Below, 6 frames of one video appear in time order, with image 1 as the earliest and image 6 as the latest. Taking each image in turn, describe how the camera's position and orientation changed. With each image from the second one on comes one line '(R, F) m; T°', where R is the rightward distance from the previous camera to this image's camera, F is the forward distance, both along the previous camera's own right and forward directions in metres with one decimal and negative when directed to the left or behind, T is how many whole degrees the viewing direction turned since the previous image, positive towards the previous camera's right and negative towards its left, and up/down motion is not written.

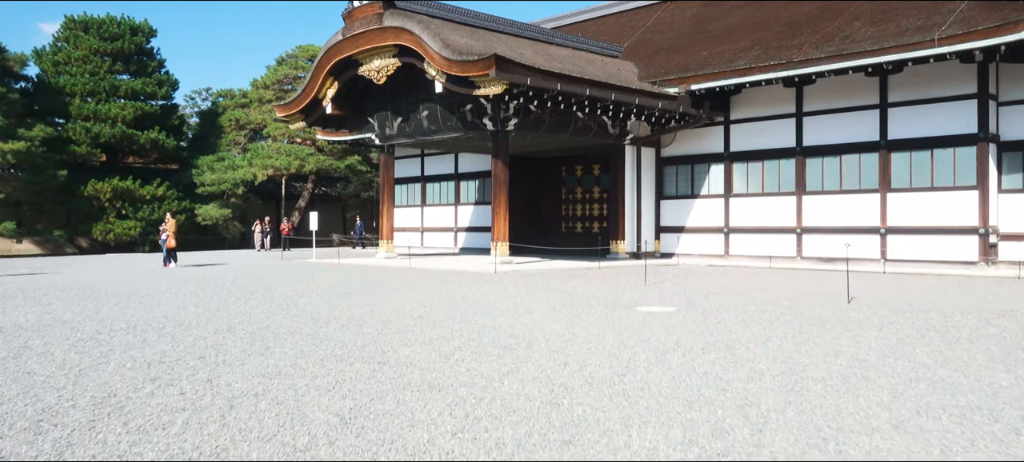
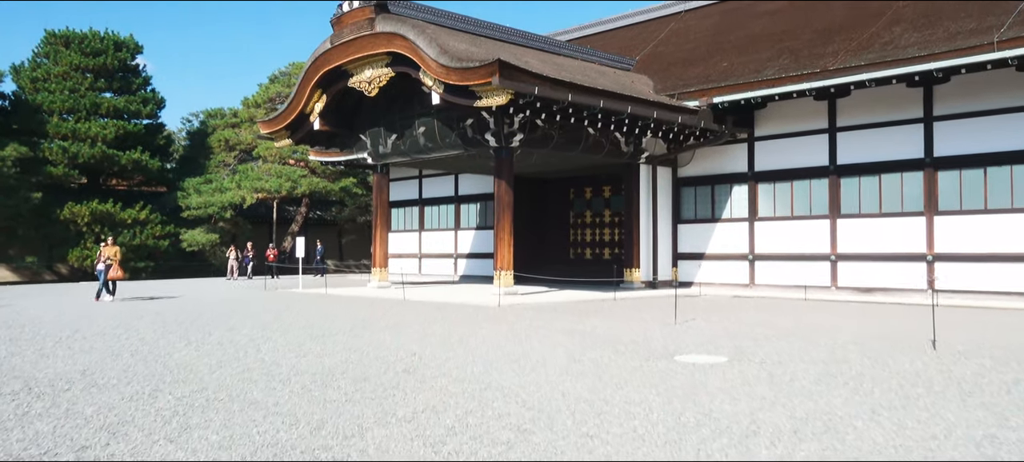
(-0.1, +1.5) m; 0°
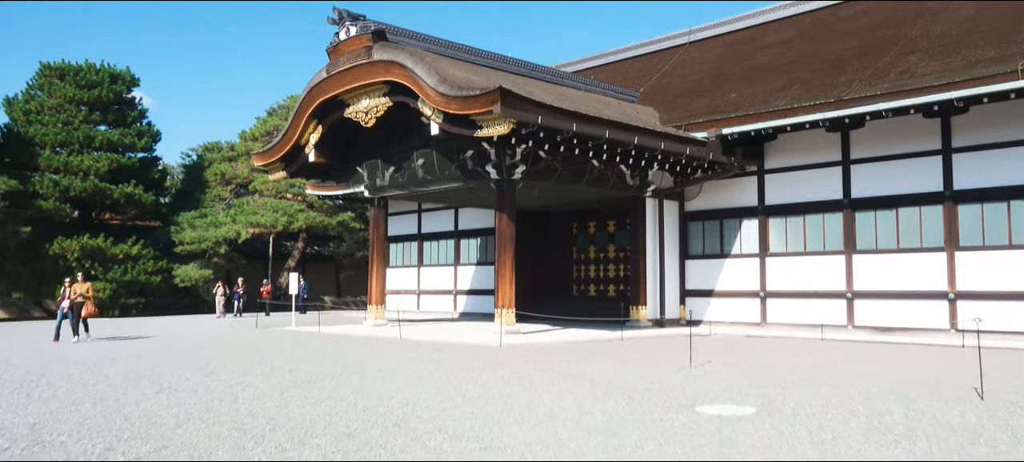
(0.0, +0.6) m; 0°
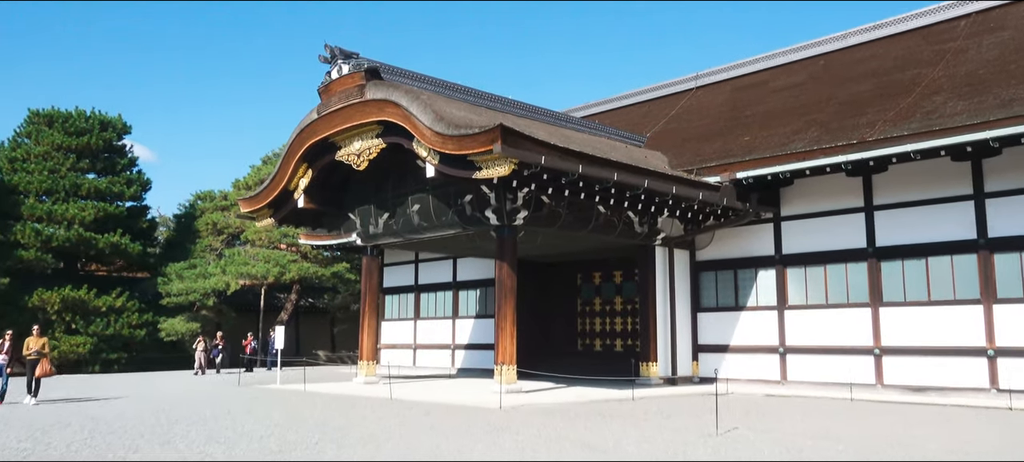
(0.0, +1.0) m; 0°
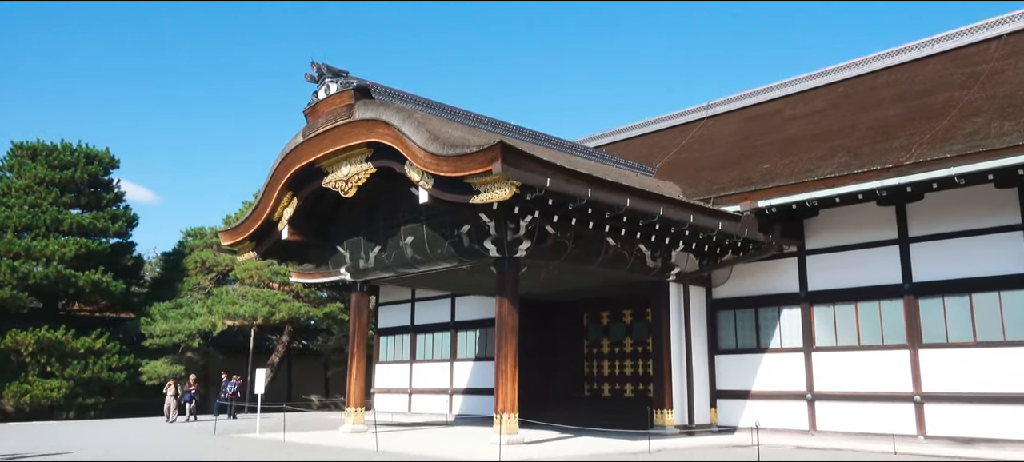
(0.0, +1.2) m; 0°
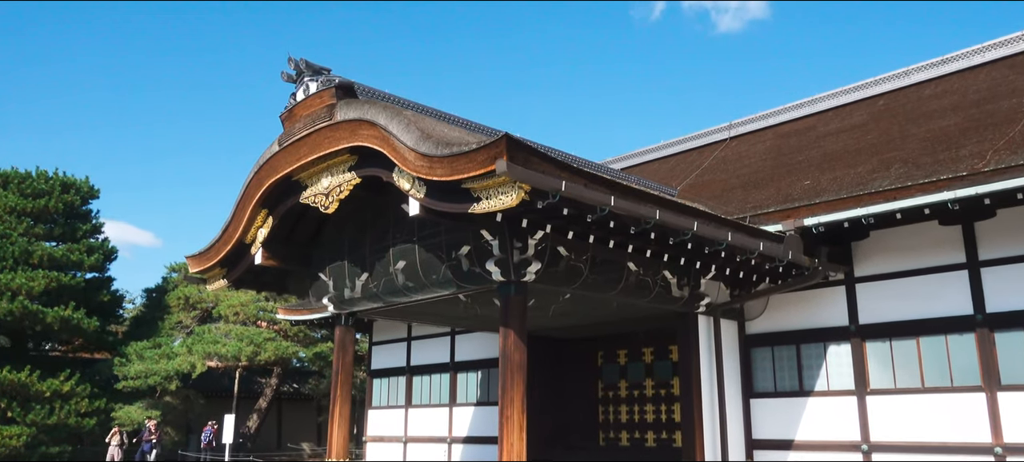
(0.0, +1.7) m; 0°
